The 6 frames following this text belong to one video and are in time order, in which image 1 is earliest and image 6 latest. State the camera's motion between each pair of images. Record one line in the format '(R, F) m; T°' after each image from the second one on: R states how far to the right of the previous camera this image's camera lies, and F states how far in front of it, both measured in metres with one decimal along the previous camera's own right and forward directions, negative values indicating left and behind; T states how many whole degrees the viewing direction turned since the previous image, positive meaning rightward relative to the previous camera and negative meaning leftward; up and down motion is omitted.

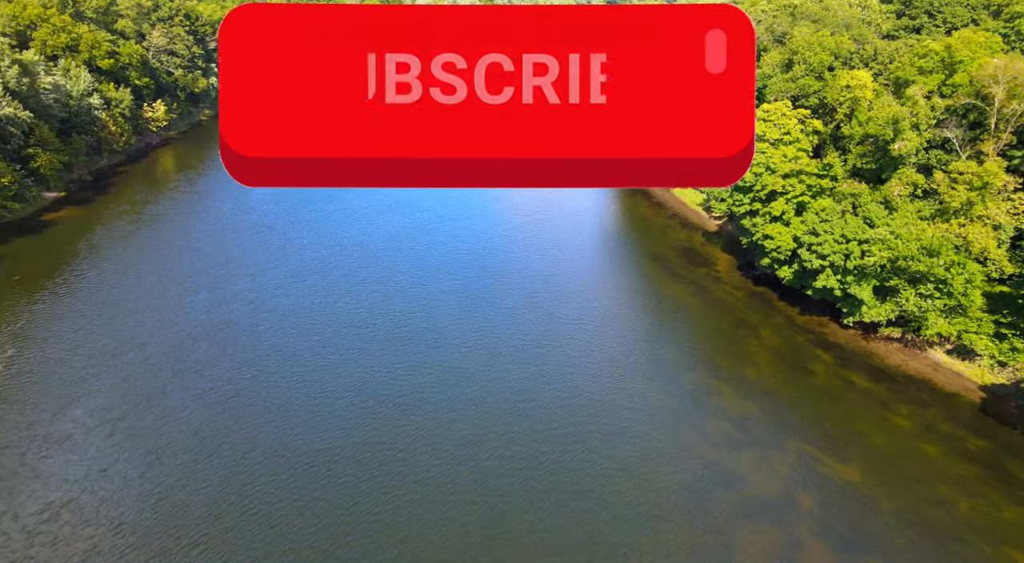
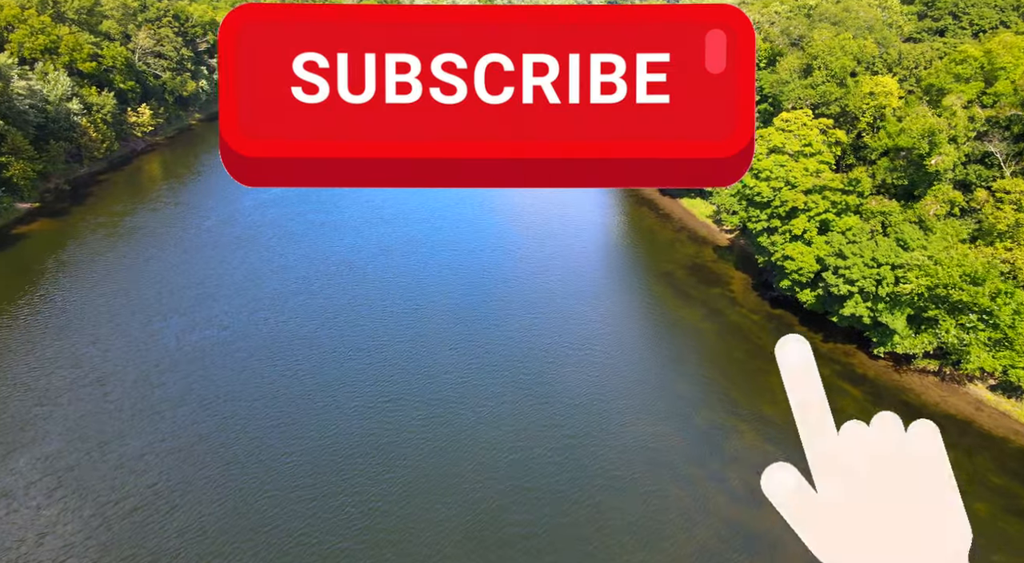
(+0.1, +3.3) m; 0°
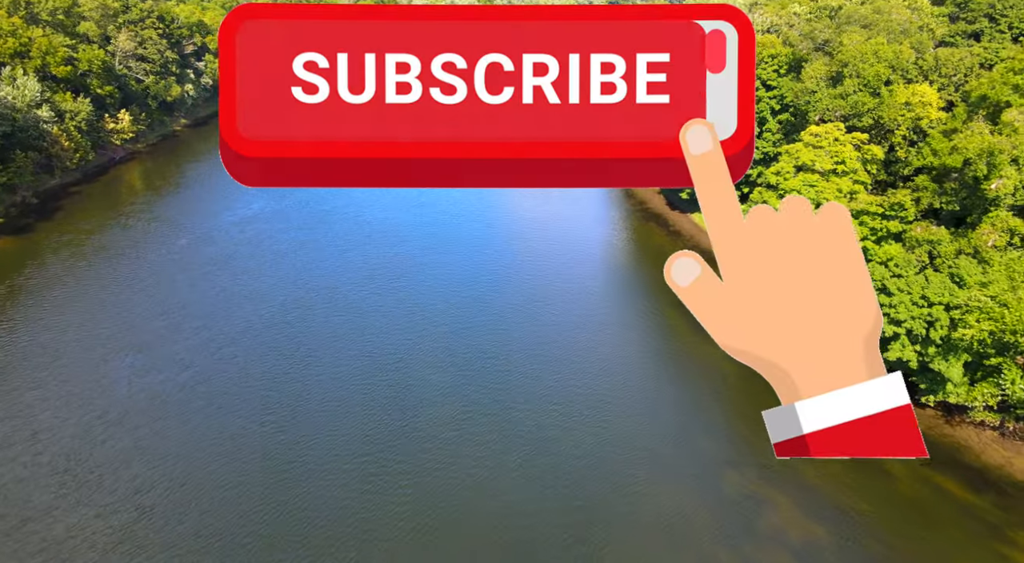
(+0.1, +4.2) m; 0°
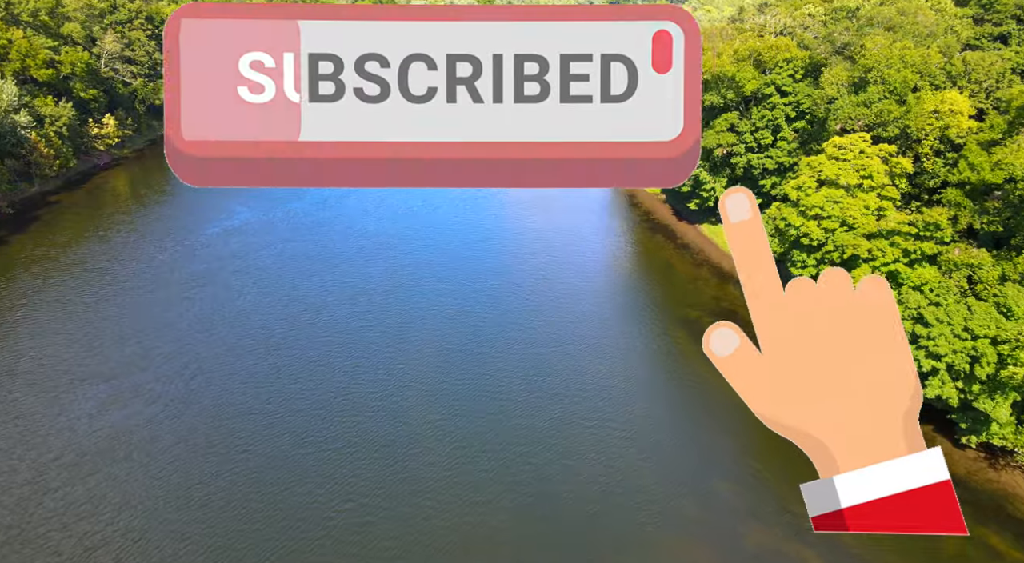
(0.0, +2.8) m; 0°
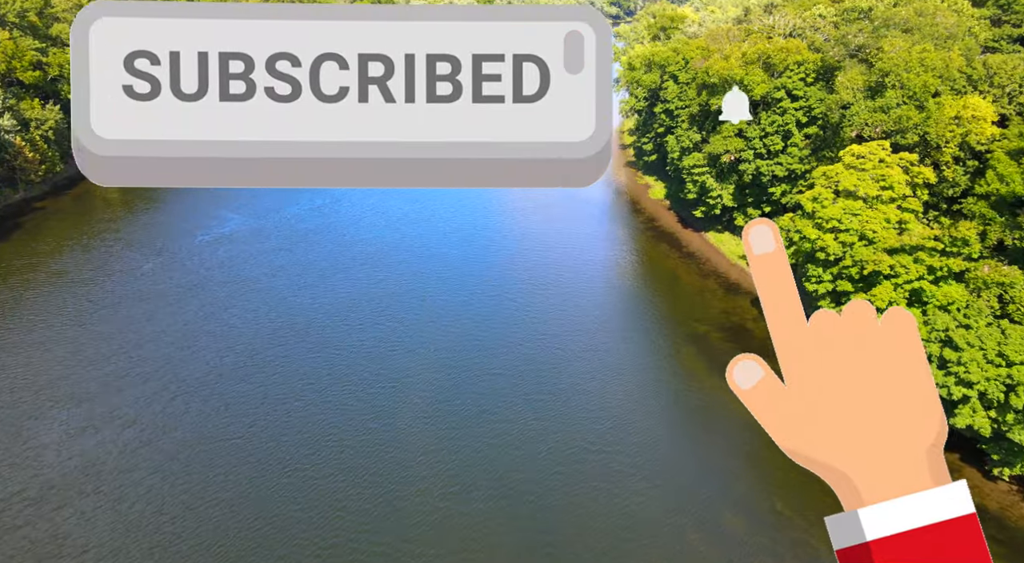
(0.0, +1.9) m; 0°
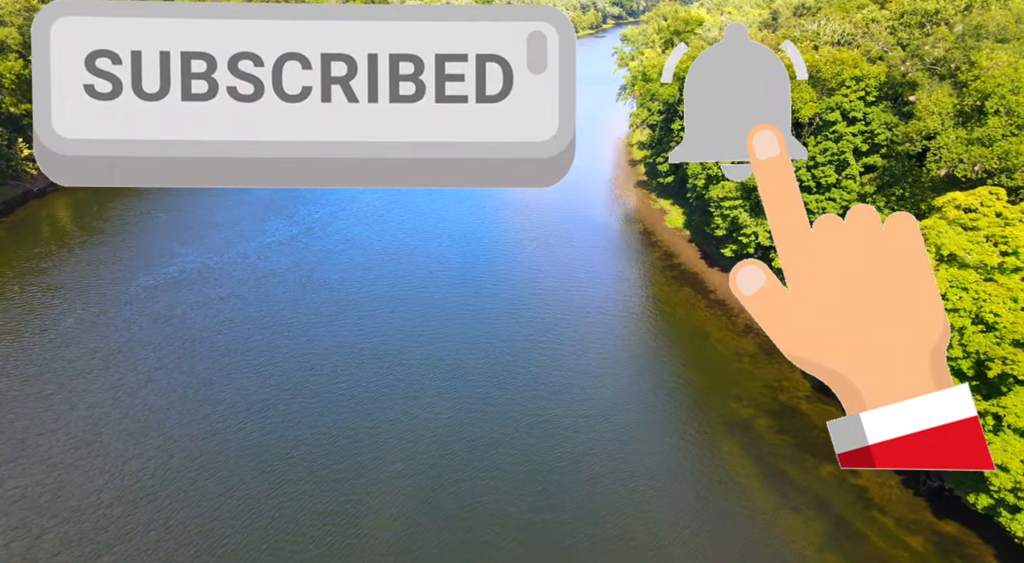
(+0.2, +7.9) m; 0°
